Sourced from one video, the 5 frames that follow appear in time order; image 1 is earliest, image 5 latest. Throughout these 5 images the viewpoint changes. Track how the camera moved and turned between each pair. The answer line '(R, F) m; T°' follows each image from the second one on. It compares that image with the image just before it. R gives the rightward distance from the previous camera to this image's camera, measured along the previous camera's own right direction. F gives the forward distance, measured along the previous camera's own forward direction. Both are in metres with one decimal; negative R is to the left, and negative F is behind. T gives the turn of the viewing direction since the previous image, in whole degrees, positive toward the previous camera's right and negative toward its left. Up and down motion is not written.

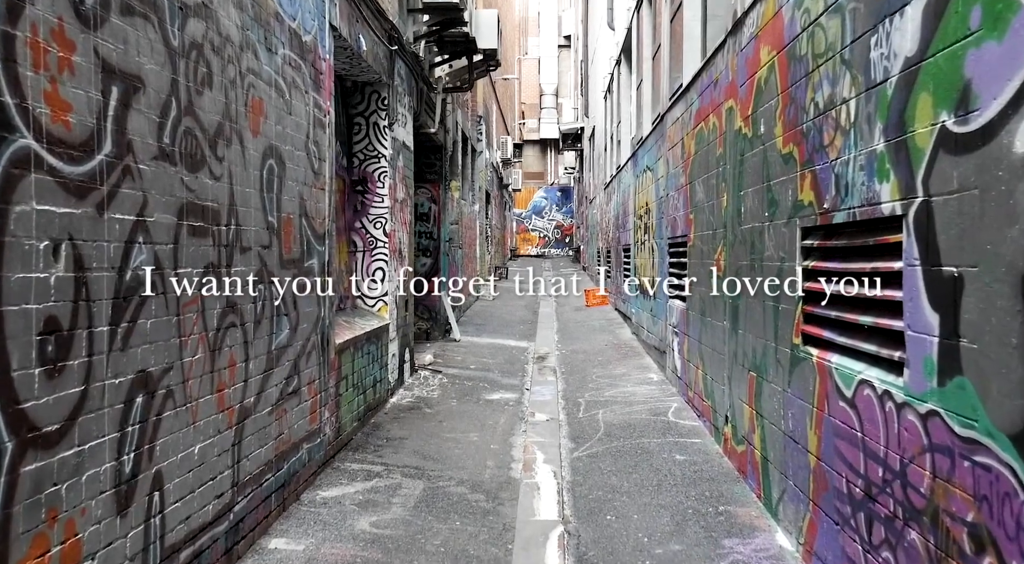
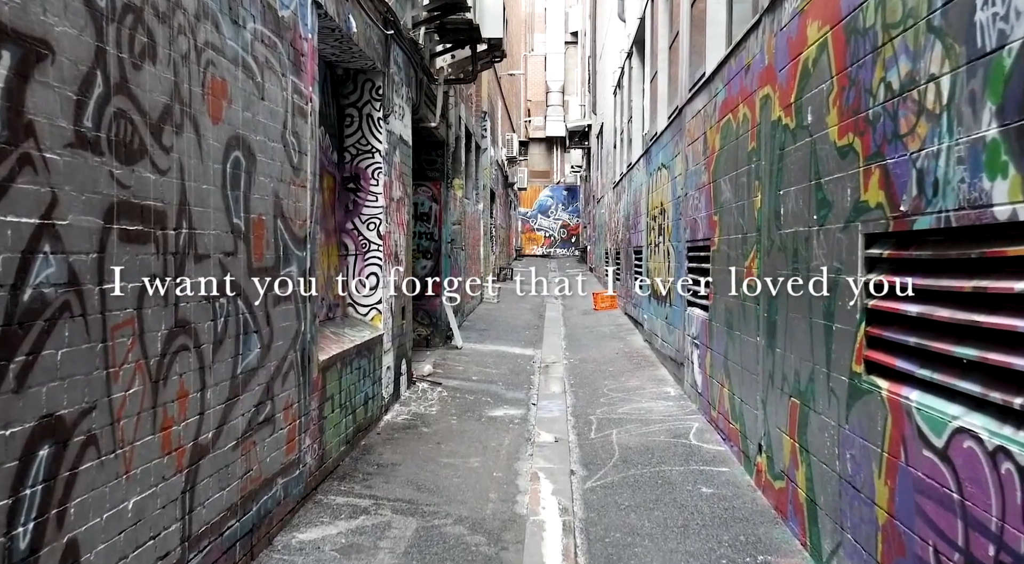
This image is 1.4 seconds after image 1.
(0.0, +0.7) m; 0°
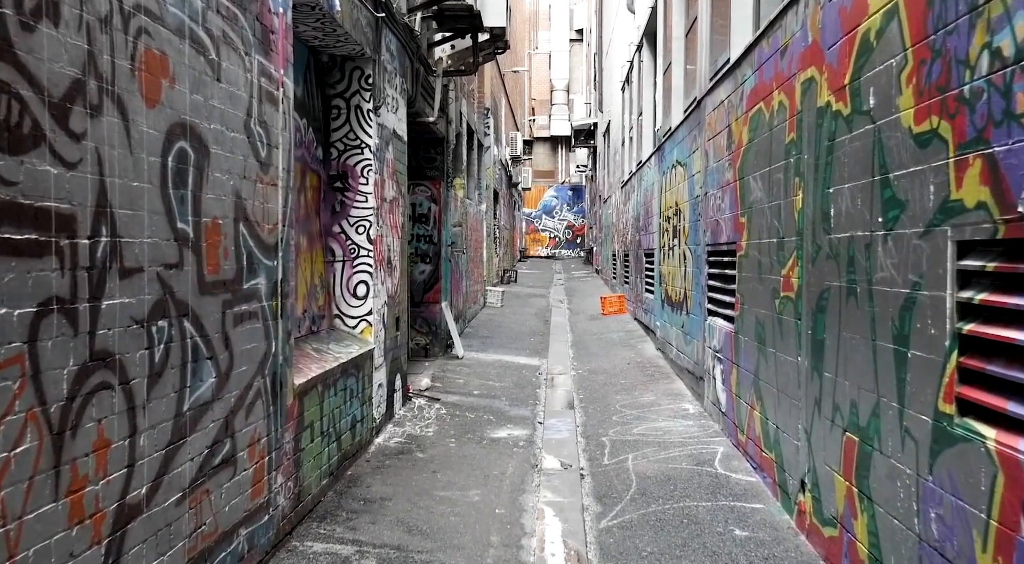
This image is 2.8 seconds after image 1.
(0.0, +0.7) m; 0°
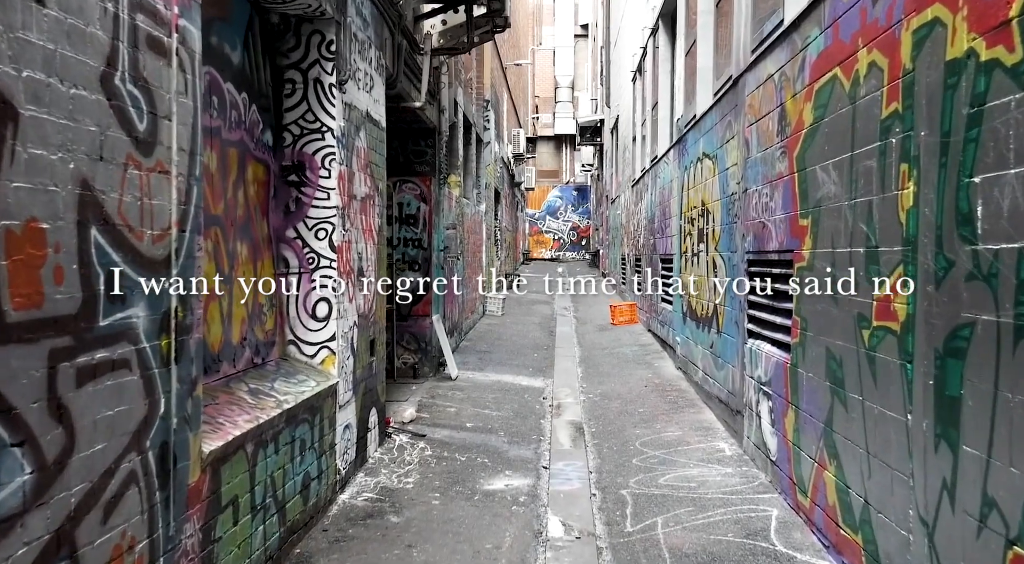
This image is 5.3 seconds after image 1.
(0.0, +1.4) m; 0°
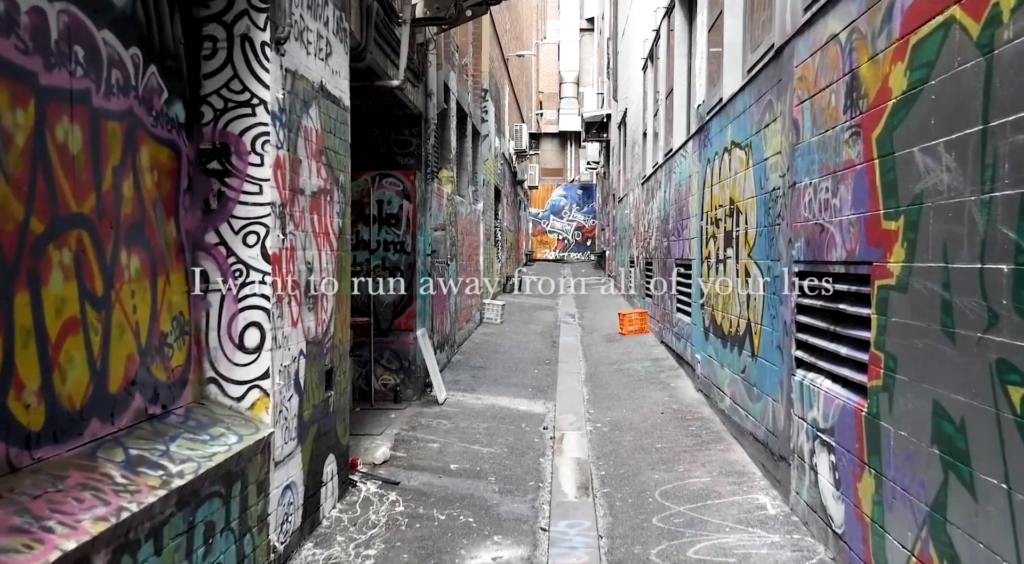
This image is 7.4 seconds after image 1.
(+0.1, +1.3) m; 0°
